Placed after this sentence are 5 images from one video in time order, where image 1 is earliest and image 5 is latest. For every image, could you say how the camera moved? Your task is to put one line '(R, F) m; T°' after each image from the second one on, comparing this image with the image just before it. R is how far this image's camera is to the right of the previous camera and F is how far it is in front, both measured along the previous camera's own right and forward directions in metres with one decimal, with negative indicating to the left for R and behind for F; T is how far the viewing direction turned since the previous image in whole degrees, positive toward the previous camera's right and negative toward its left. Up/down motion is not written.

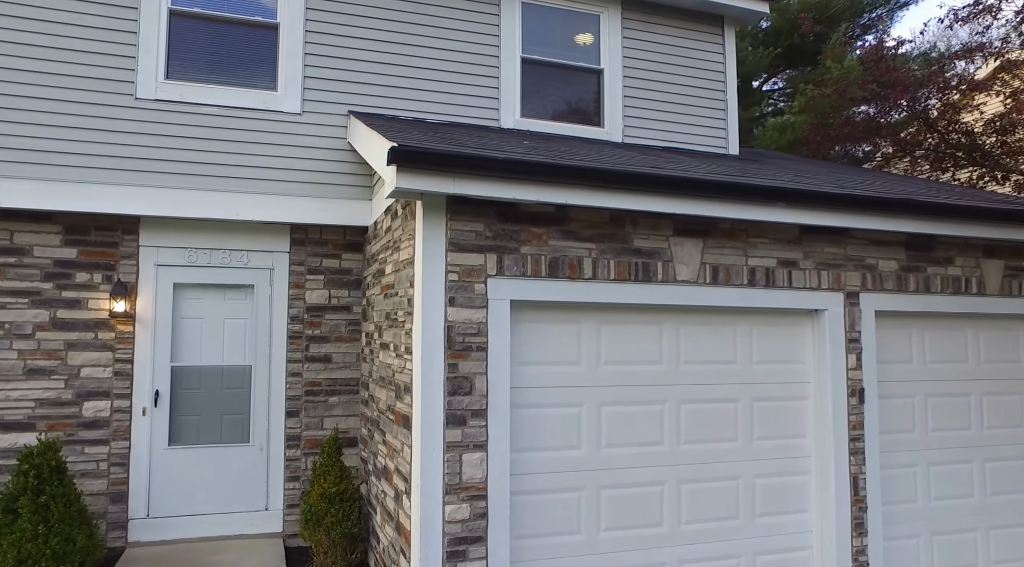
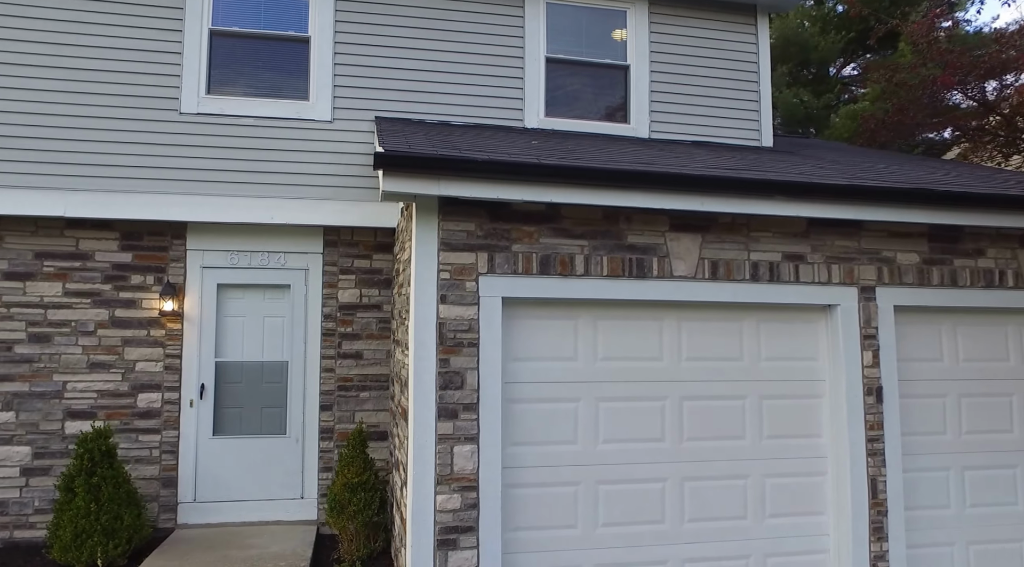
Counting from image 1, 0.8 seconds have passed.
(+0.7, -0.1) m; -8°
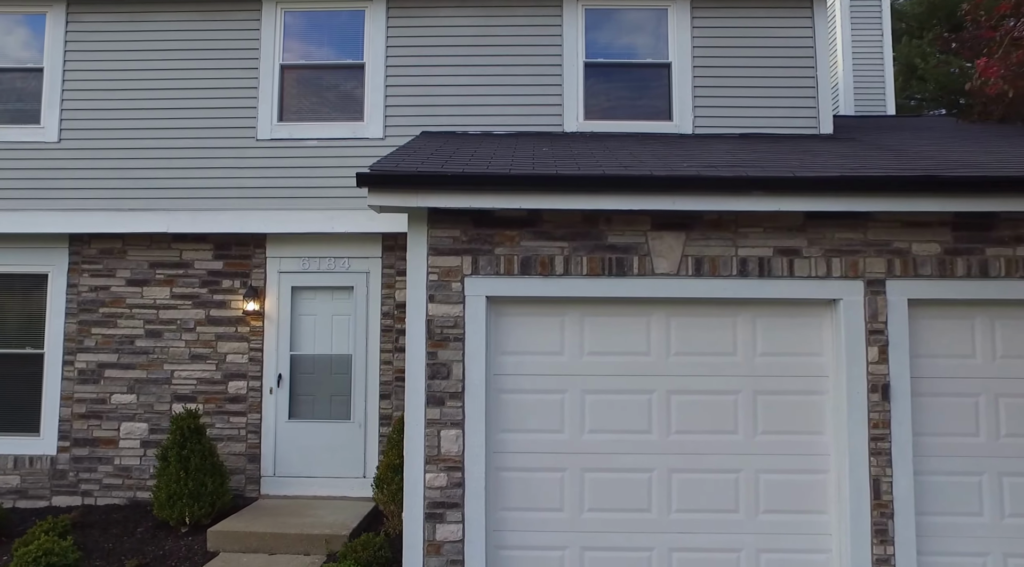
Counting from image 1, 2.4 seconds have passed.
(+1.3, -0.2) m; -13°
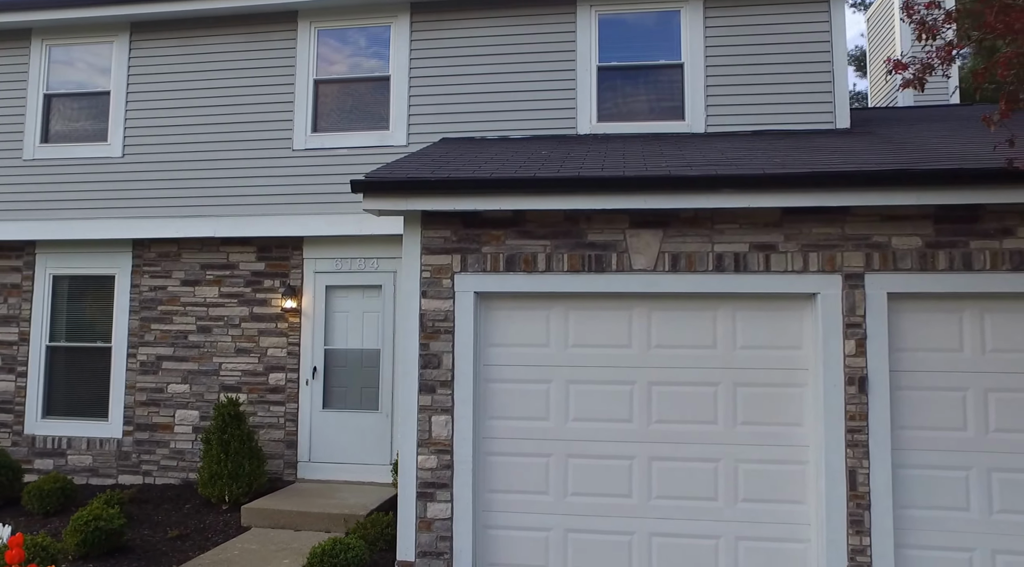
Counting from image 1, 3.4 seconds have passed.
(+0.7, -0.3) m; -7°
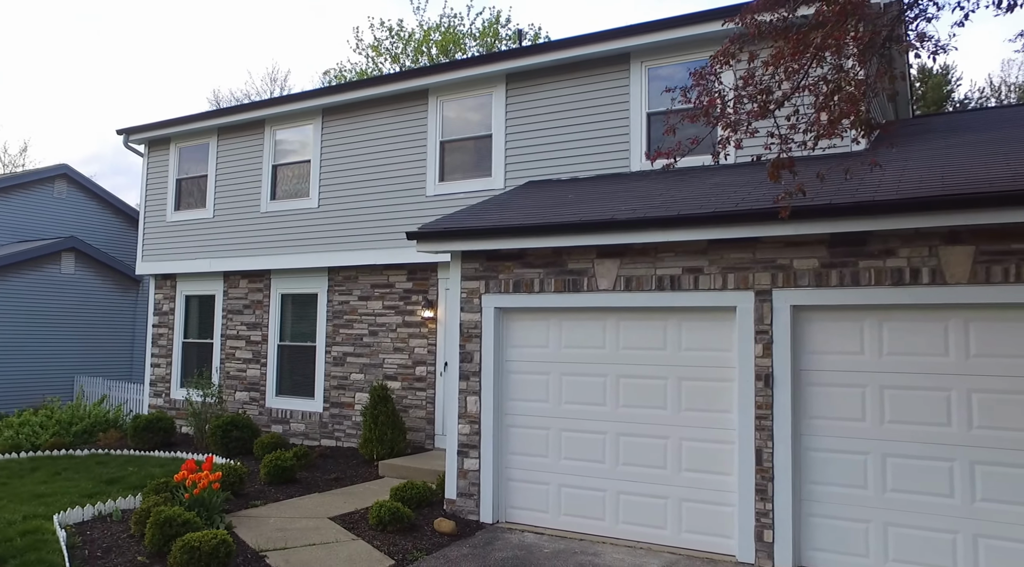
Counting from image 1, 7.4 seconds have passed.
(+2.5, -1.5) m; -20°
